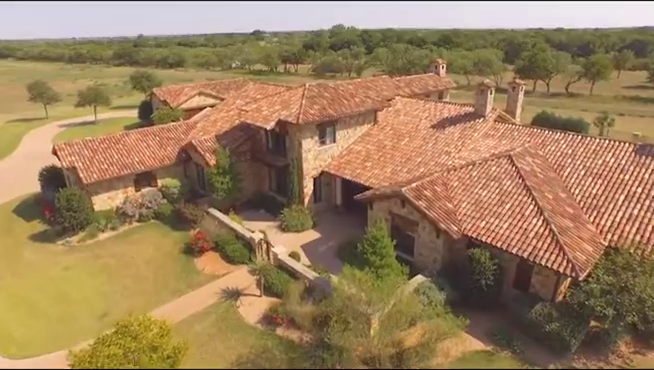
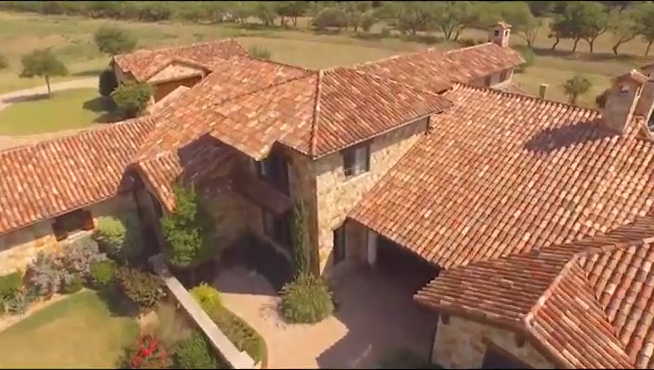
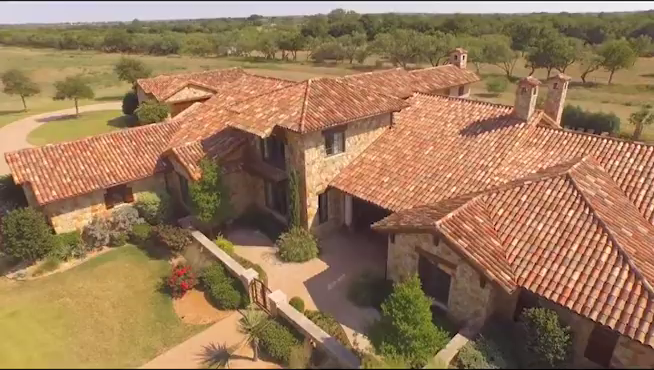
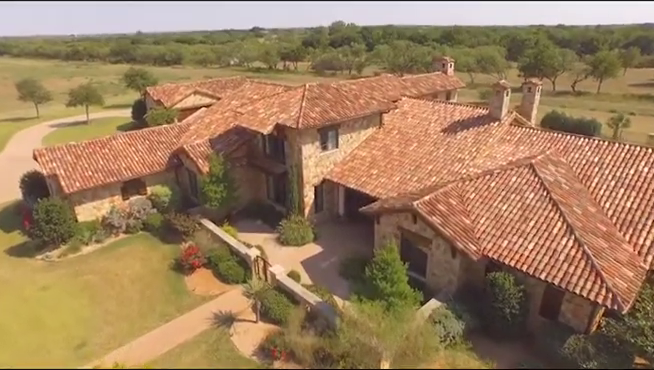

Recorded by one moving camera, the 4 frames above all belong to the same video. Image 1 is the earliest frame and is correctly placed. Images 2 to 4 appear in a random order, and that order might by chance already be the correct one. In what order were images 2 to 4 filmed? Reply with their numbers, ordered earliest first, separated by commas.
4, 3, 2
